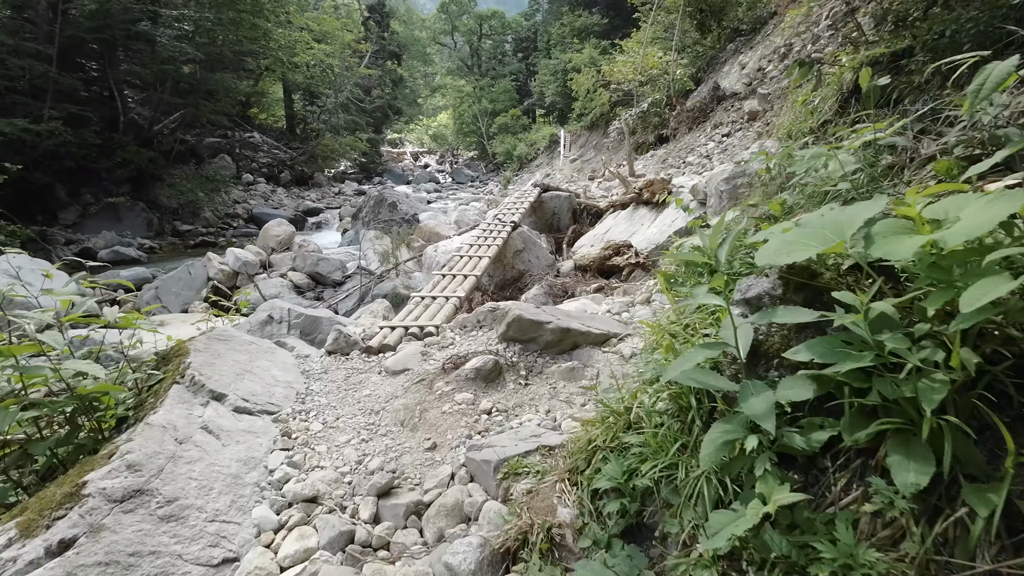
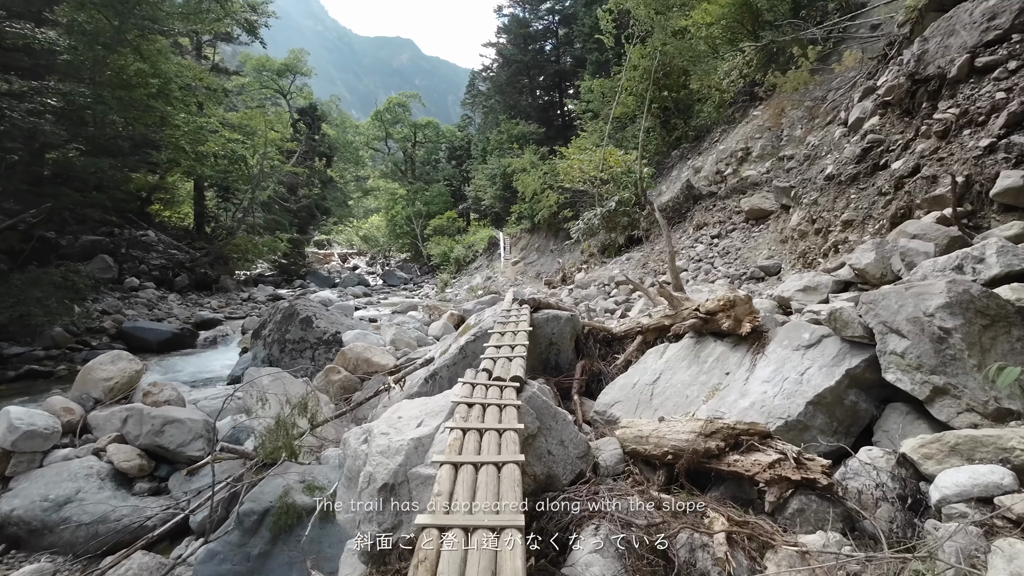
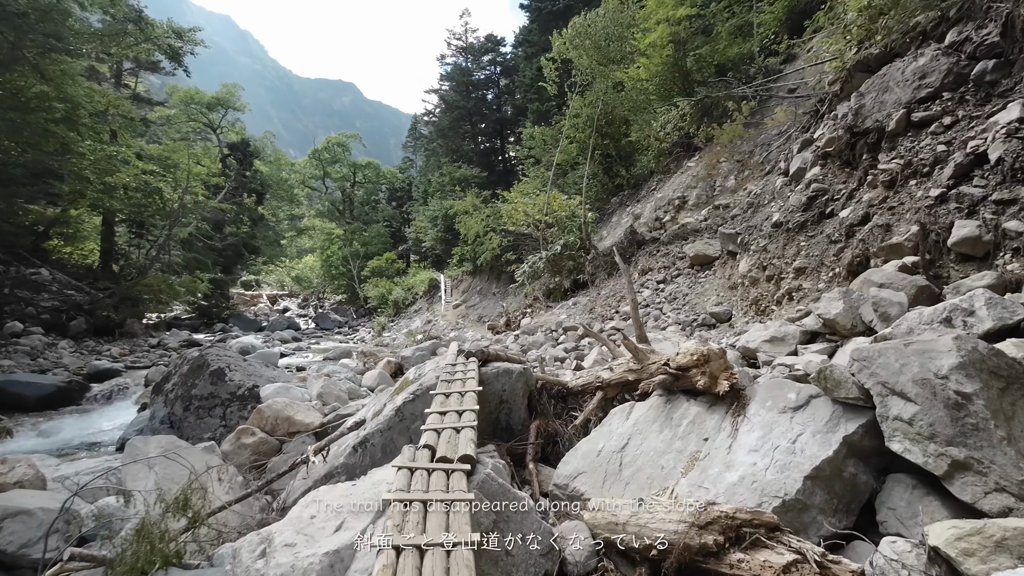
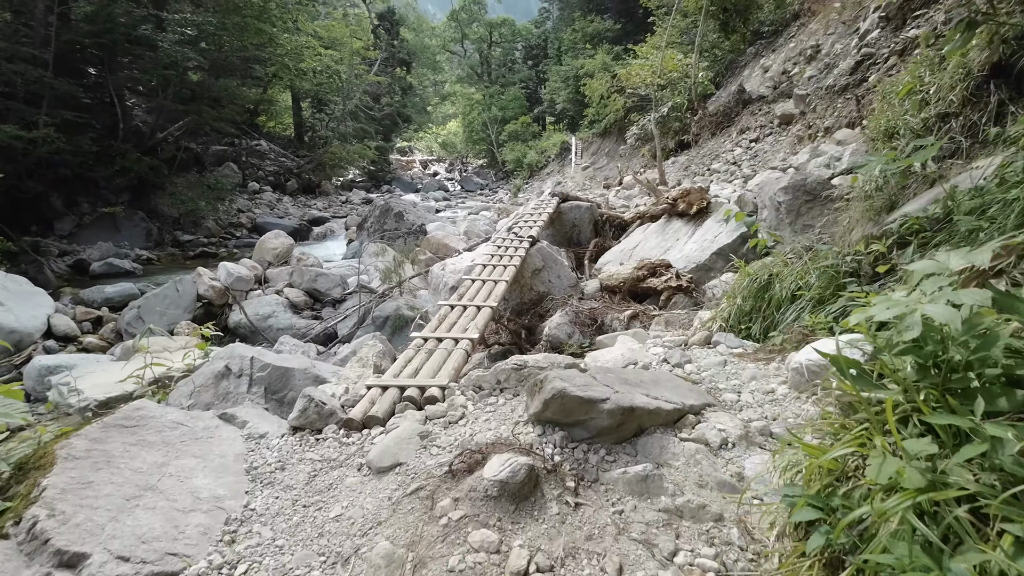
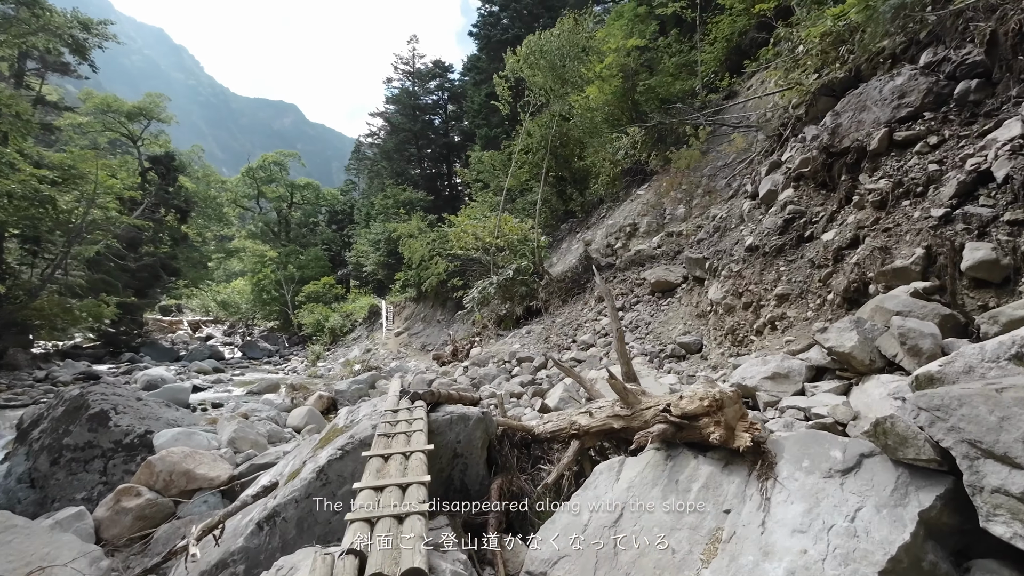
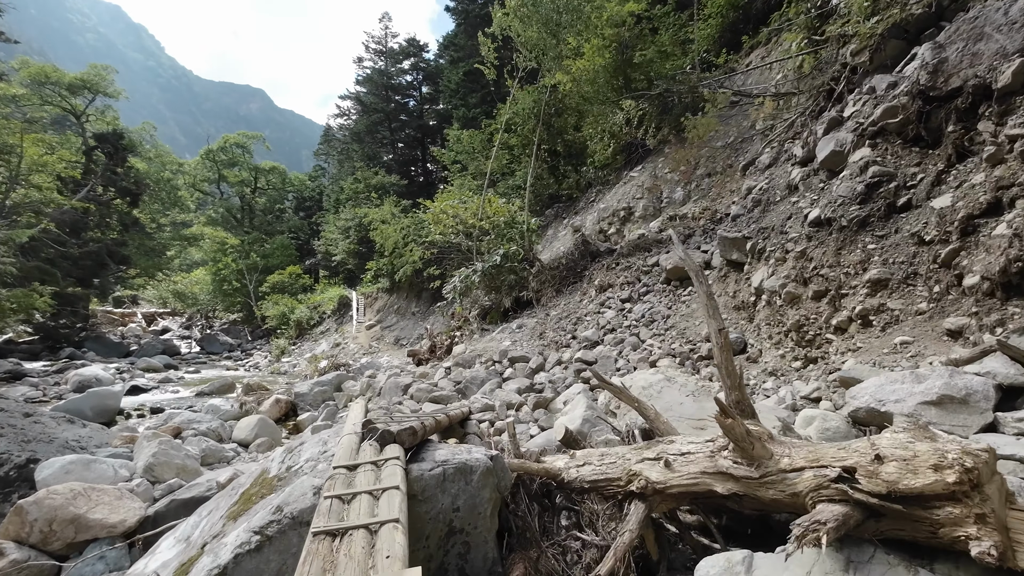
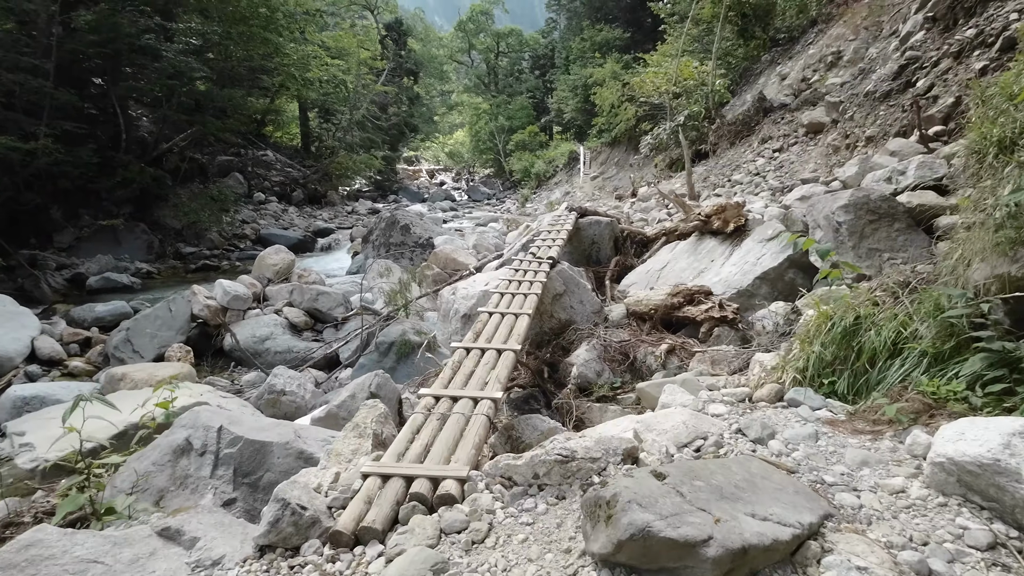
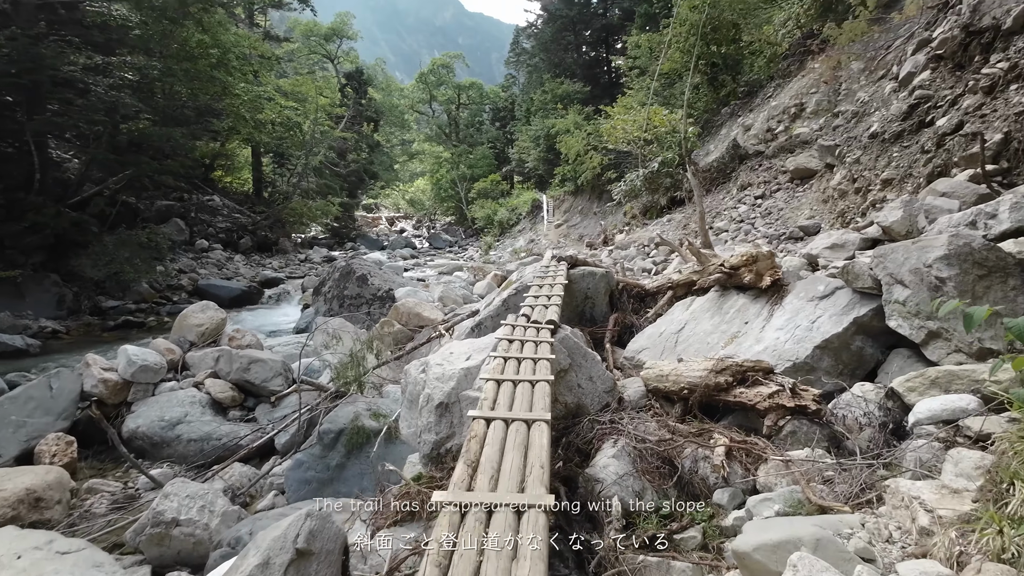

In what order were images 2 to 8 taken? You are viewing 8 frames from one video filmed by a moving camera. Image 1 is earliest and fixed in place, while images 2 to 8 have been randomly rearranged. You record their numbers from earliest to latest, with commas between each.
4, 7, 8, 2, 3, 5, 6
